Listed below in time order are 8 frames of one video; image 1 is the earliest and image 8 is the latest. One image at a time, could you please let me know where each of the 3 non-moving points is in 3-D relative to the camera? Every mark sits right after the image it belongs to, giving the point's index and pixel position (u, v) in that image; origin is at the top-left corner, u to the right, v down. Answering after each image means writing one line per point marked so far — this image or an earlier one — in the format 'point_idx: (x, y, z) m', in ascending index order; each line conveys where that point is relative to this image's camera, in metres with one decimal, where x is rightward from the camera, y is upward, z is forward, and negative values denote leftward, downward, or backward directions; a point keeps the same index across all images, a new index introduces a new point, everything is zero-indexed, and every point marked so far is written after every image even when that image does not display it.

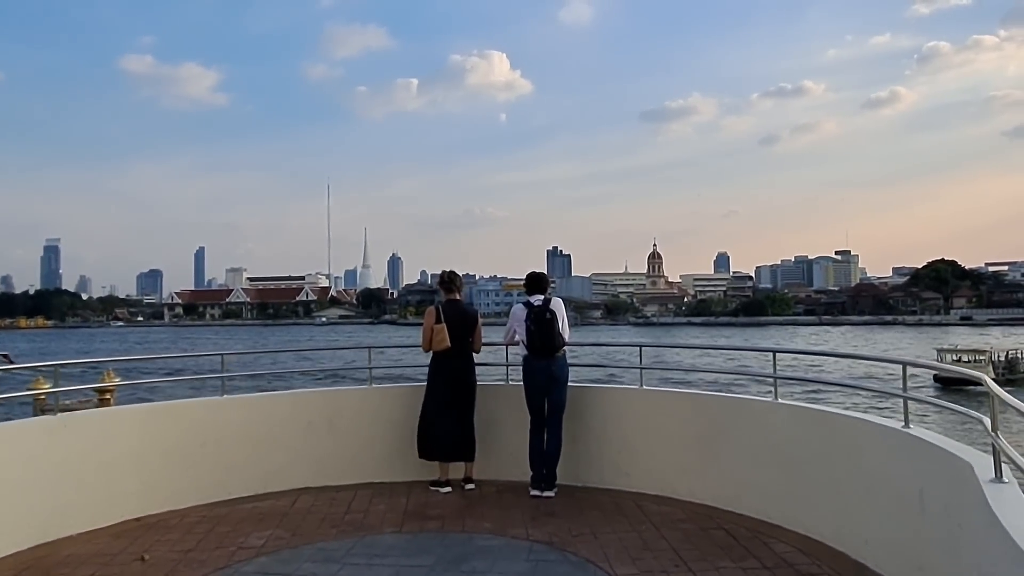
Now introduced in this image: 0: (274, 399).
0: (-1.4, -0.6, +4.2) m
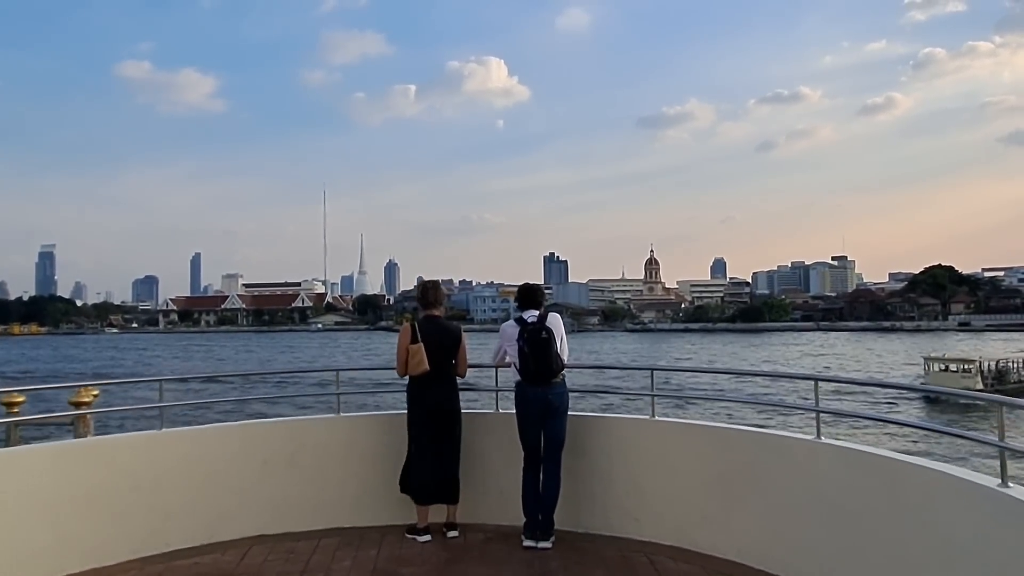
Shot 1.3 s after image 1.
0: (-1.4, -0.7, +3.6) m
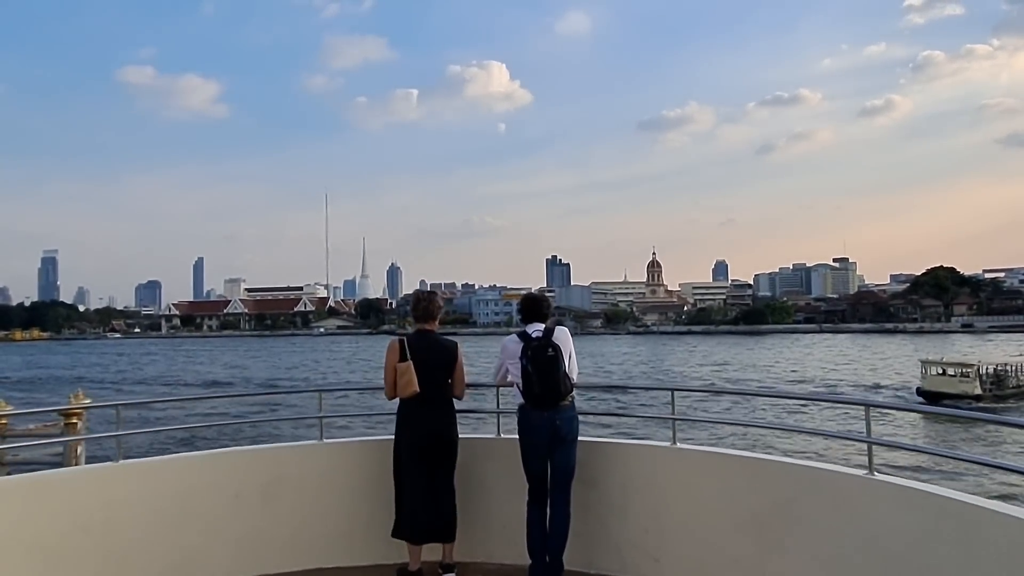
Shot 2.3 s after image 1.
0: (-1.4, -0.8, +3.2) m
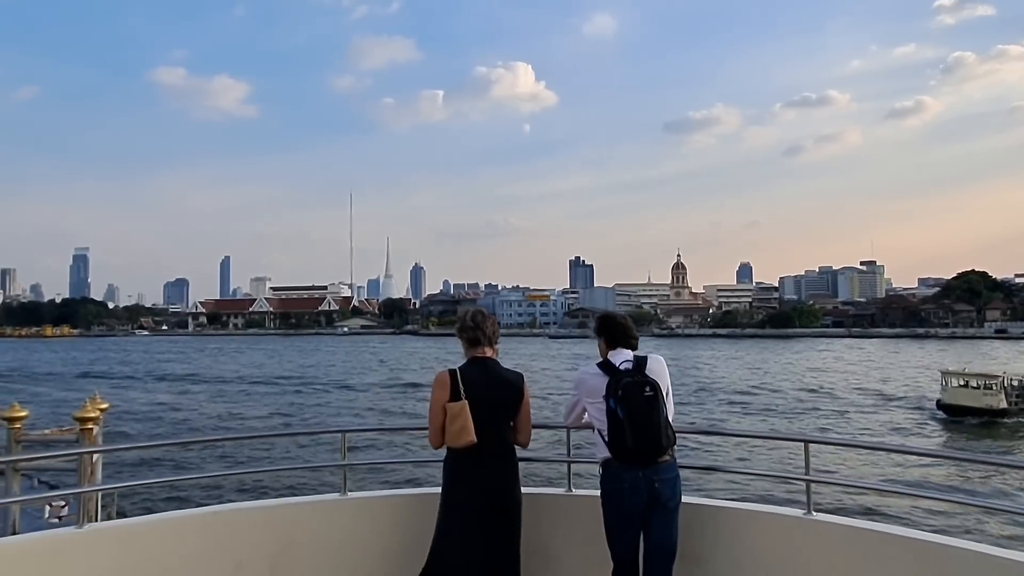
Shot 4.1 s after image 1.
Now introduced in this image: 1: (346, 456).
0: (-1.1, -0.8, +2.5) m
1: (-0.8, -0.8, +3.4) m
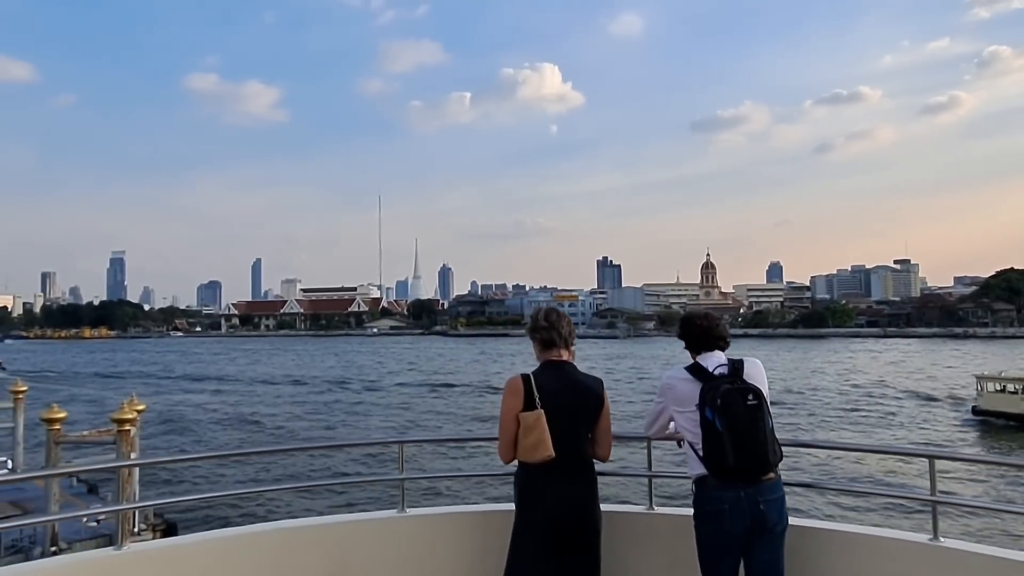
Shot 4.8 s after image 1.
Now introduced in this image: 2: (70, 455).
0: (-0.9, -0.8, +2.3) m
1: (-0.5, -0.8, +3.1) m
2: (-7.8, -2.9, +12.7) m
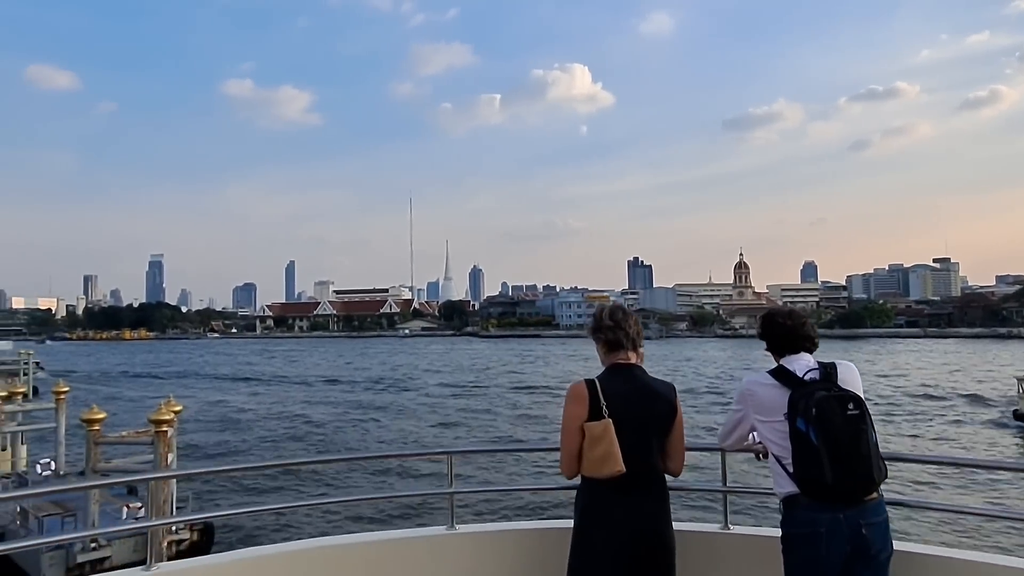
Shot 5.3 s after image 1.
0: (-0.7, -0.8, +2.1) m
1: (-0.3, -0.8, +2.9) m
2: (-7.1, -3.0, +12.8) m
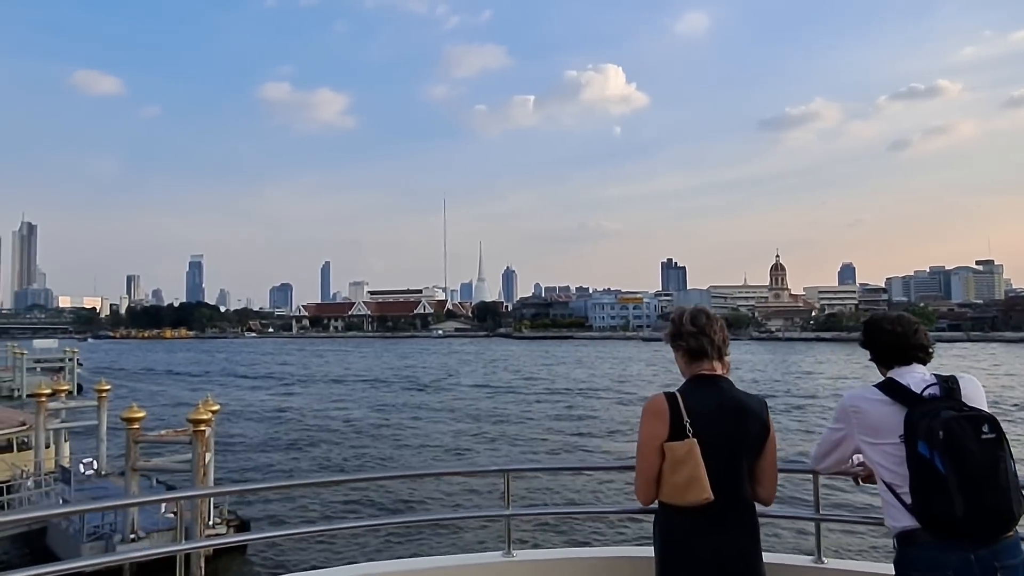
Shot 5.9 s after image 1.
0: (-0.6, -0.8, +1.9) m
1: (-0.1, -0.8, +2.7) m
2: (-6.5, -3.0, +12.9) m
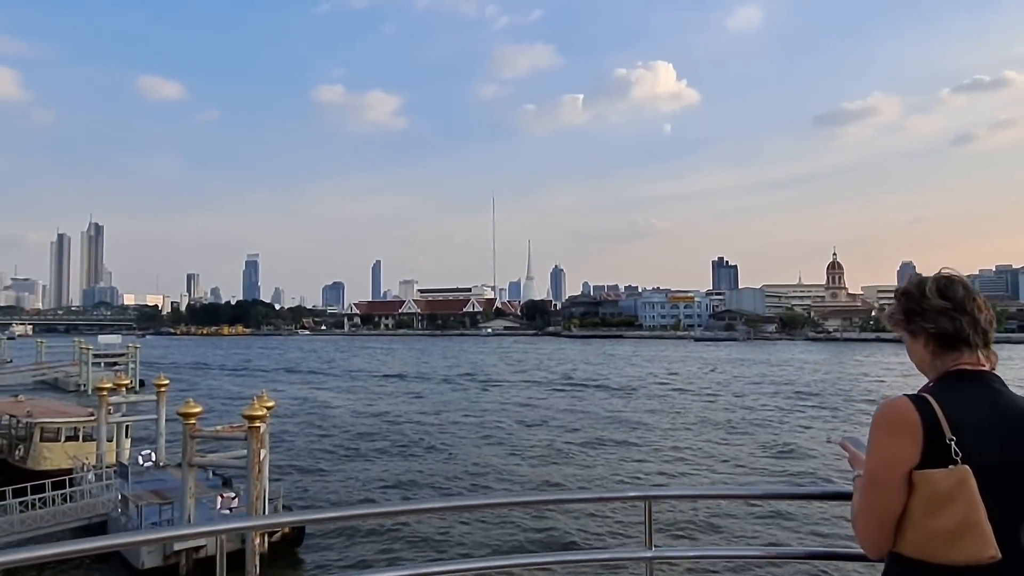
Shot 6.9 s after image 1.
0: (-0.3, -0.7, +1.4) m
1: (+0.3, -0.7, +2.2) m
2: (-5.4, -2.9, +12.8) m
